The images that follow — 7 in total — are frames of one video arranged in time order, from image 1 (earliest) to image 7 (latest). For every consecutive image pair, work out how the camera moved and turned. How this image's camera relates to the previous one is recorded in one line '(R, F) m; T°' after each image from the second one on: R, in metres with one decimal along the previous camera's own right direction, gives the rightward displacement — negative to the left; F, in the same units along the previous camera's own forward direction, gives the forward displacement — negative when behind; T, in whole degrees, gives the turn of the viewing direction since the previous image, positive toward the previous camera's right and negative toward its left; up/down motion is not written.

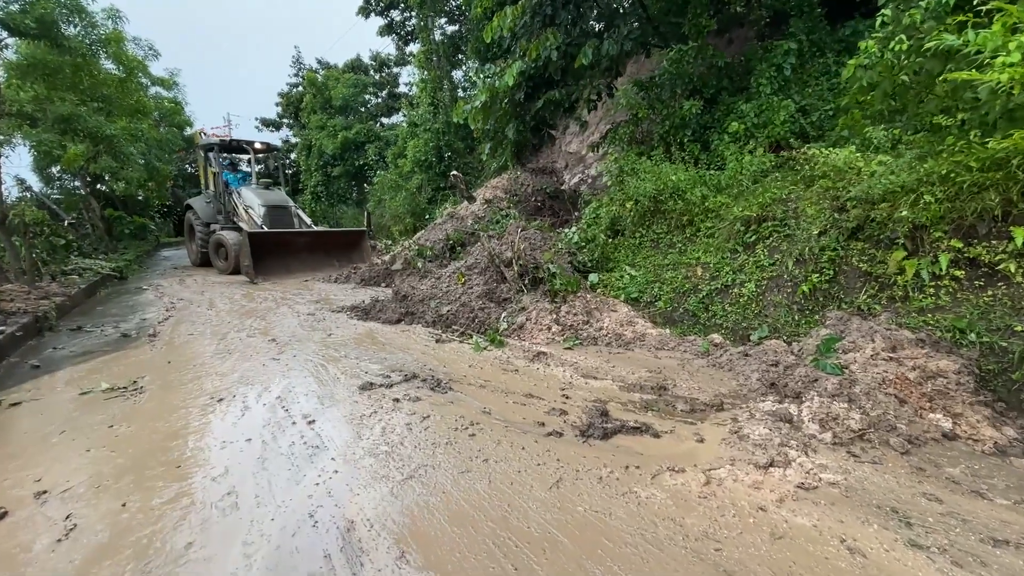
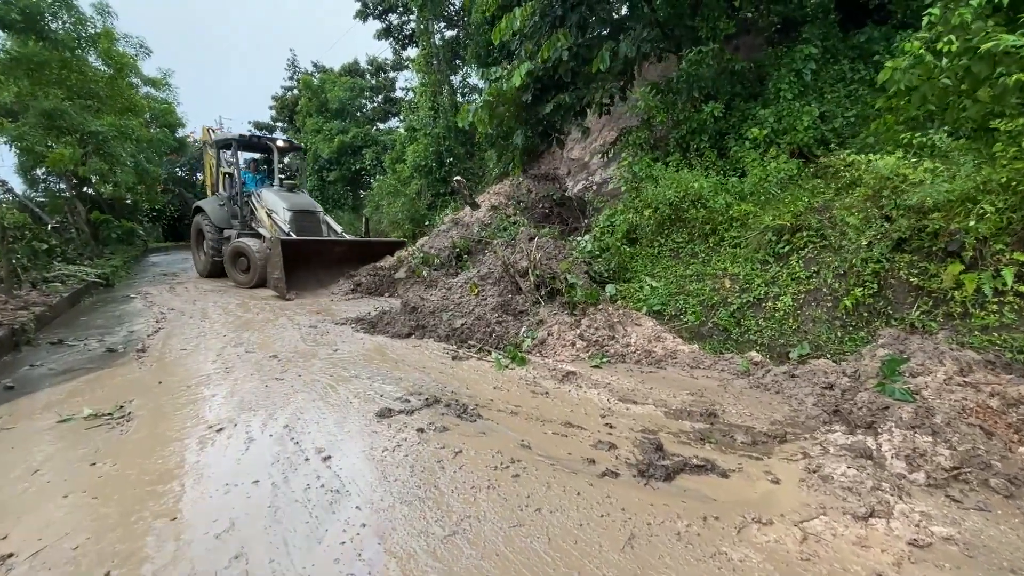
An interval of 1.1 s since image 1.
(-0.3, +0.4) m; +1°
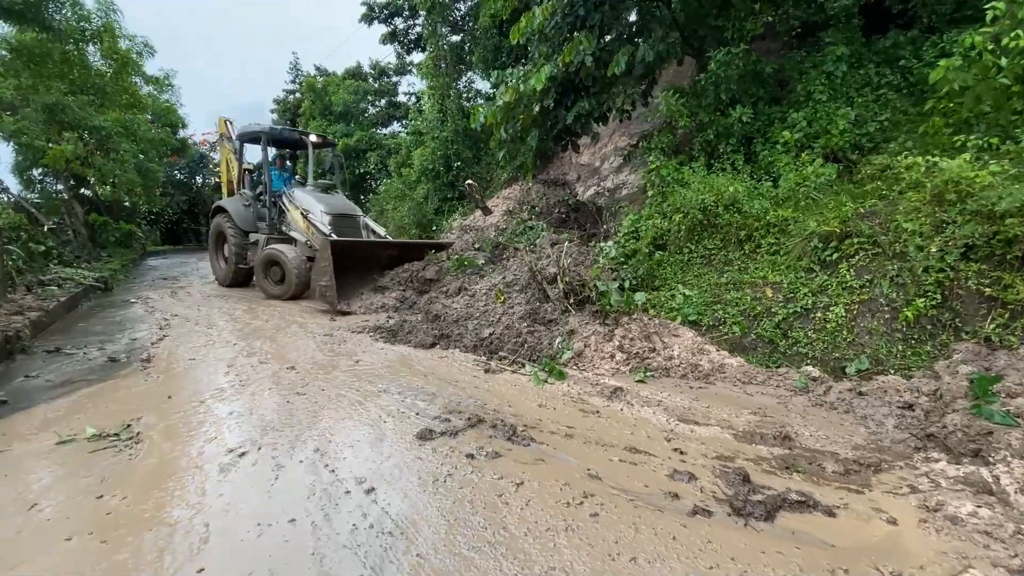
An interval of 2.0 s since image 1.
(-0.4, +0.4) m; 0°
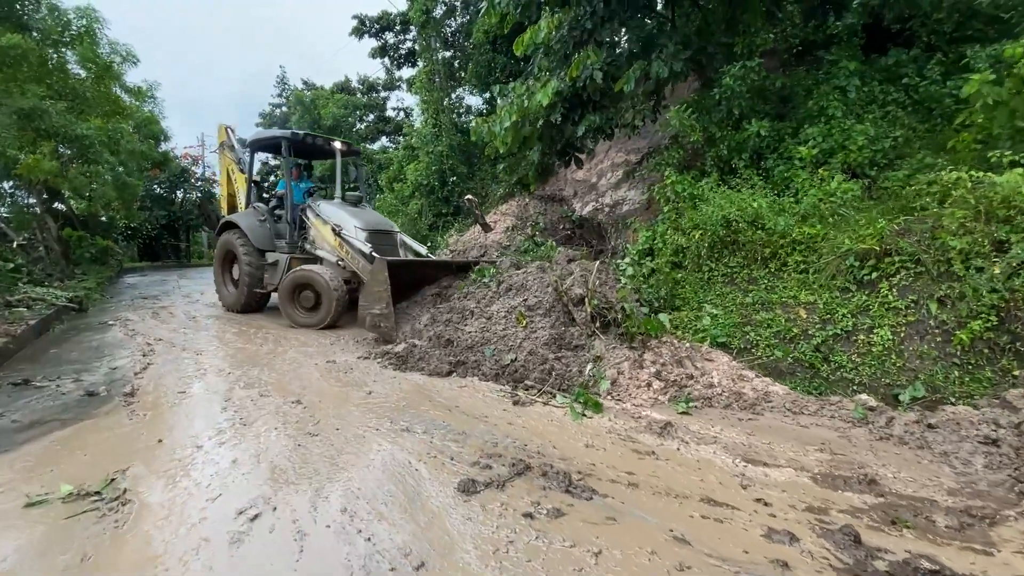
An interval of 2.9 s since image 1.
(-0.4, +0.4) m; +2°
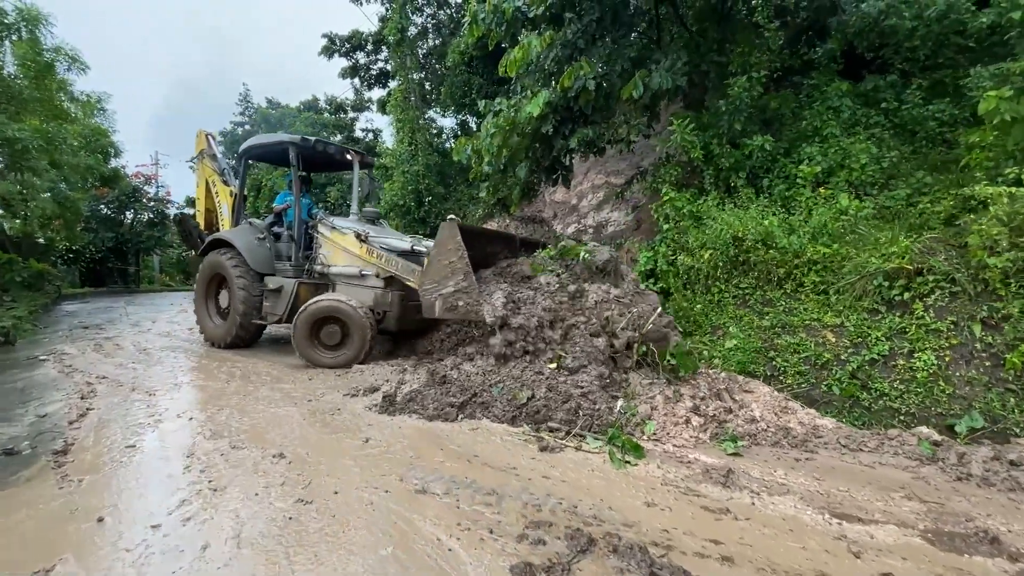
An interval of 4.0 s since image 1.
(-0.5, +0.6) m; +4°
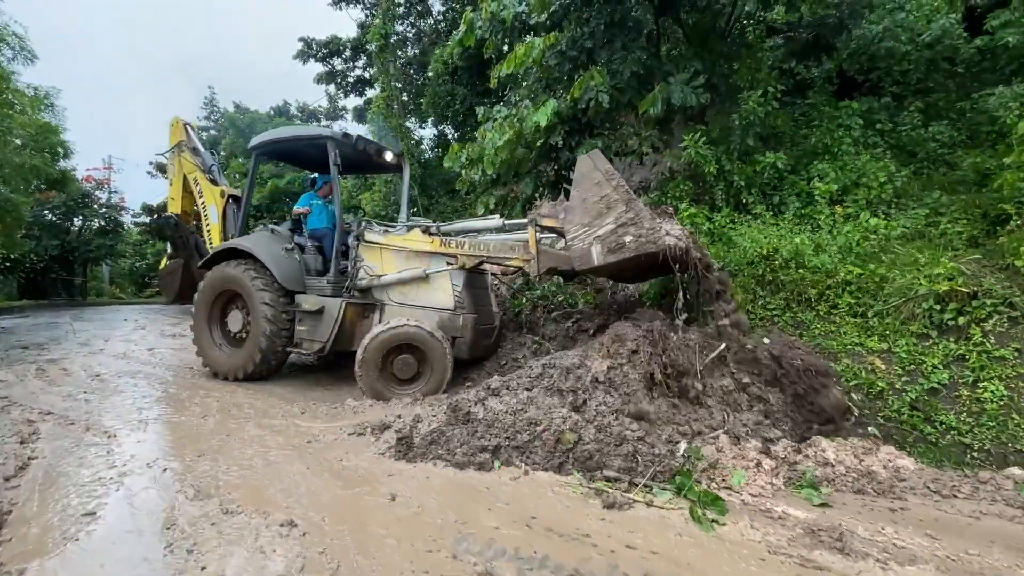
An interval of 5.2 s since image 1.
(-0.6, +0.6) m; +4°
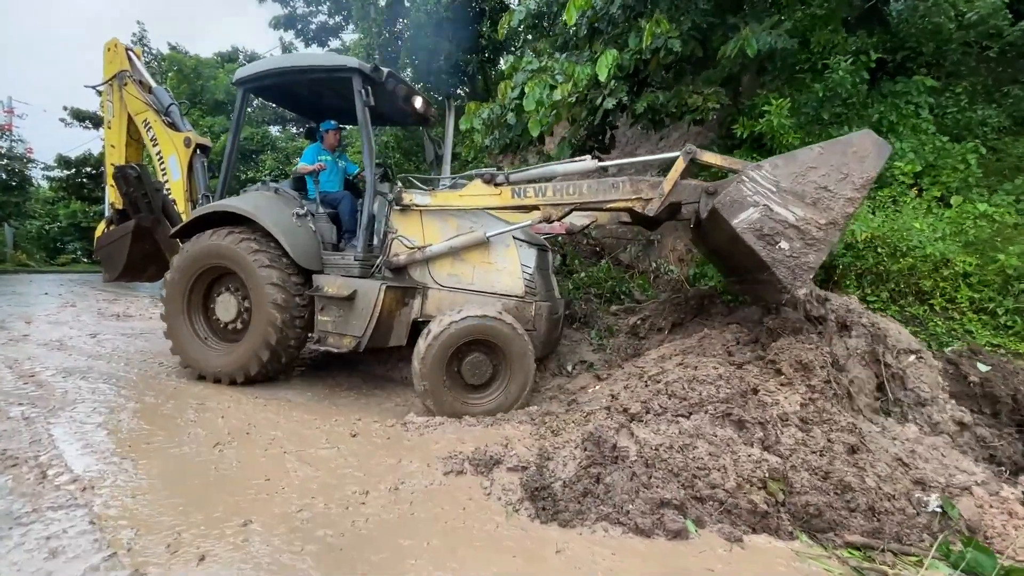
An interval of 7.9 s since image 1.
(-1.4, +1.2) m; +7°
